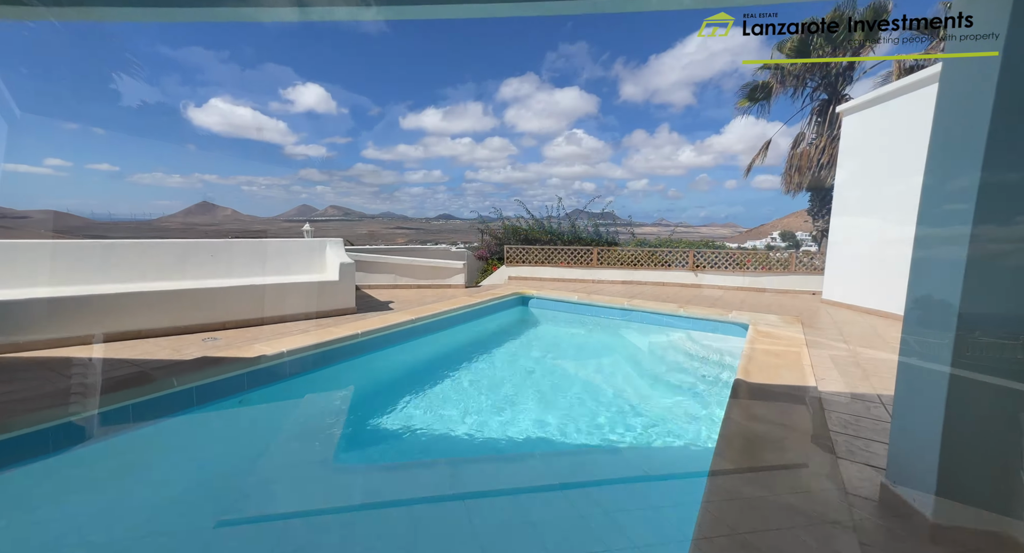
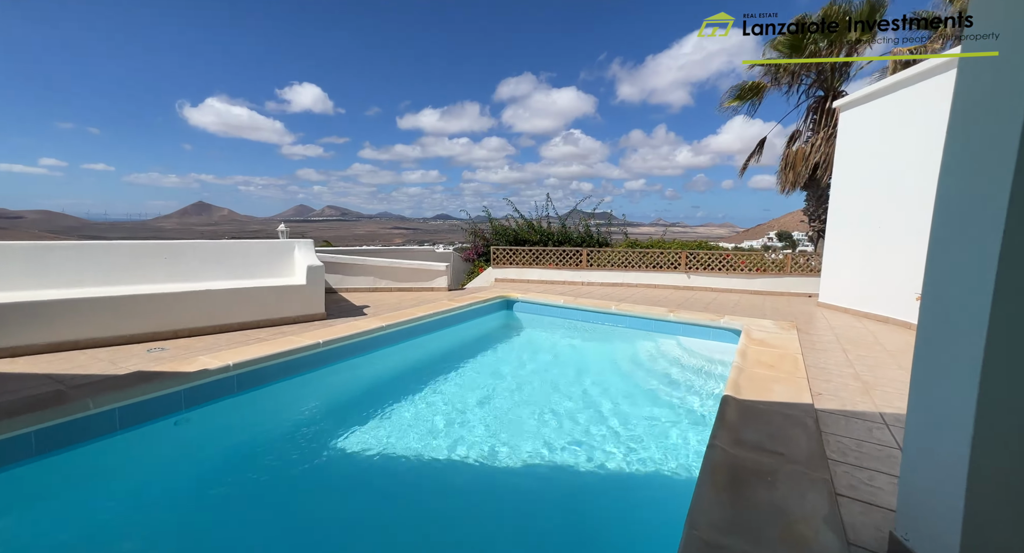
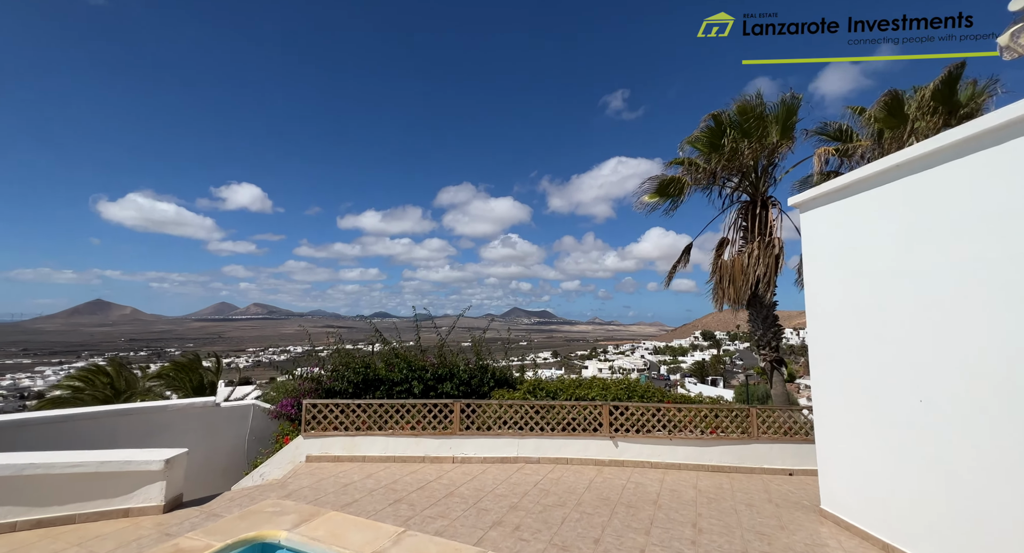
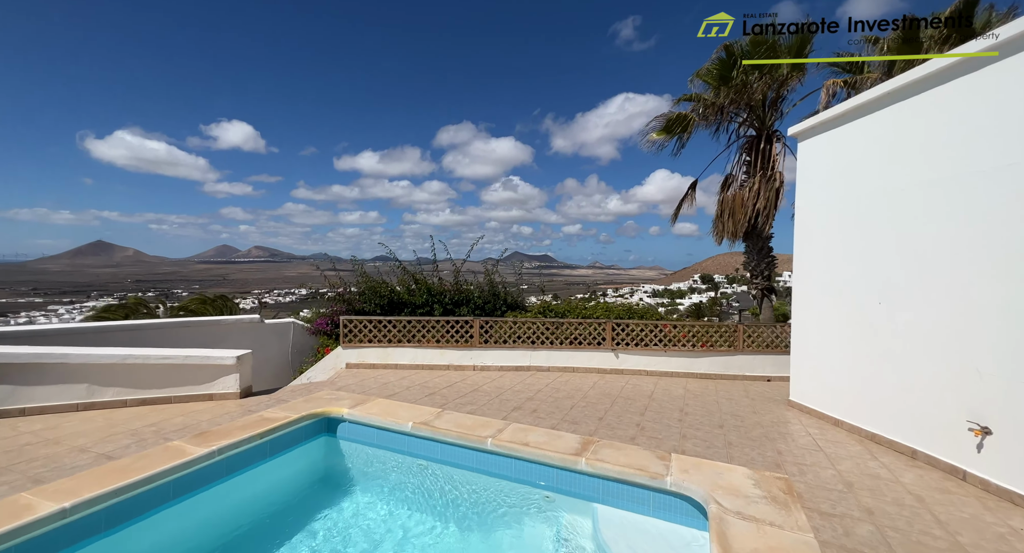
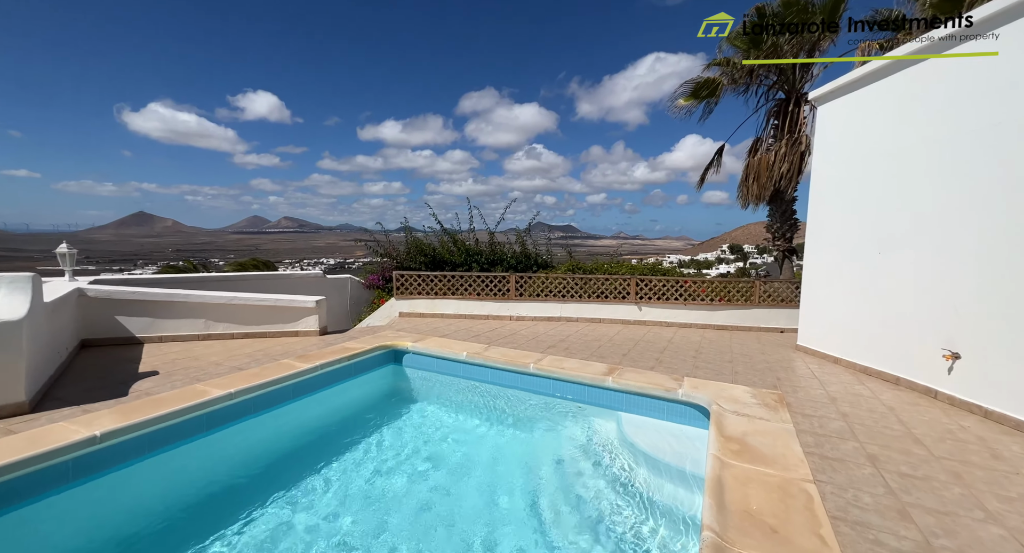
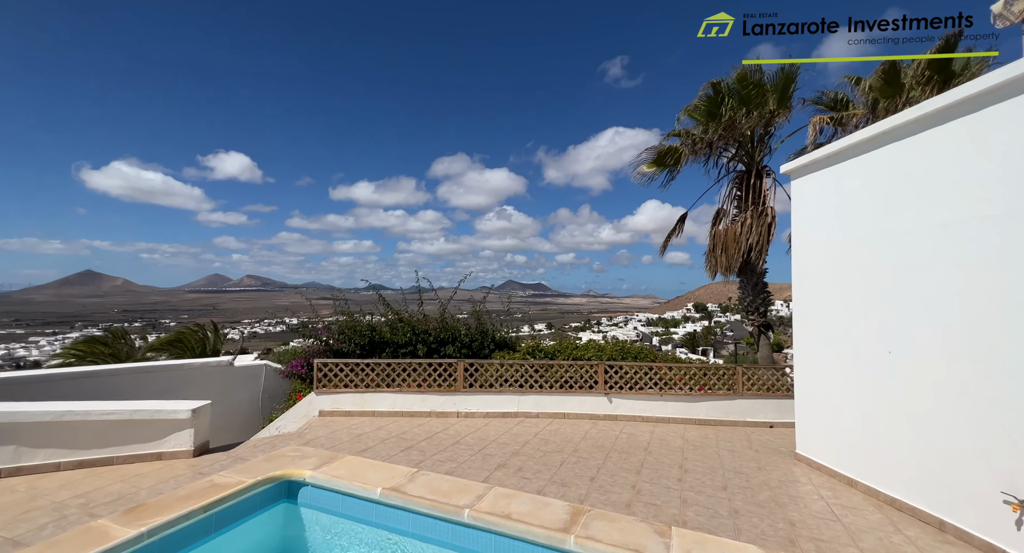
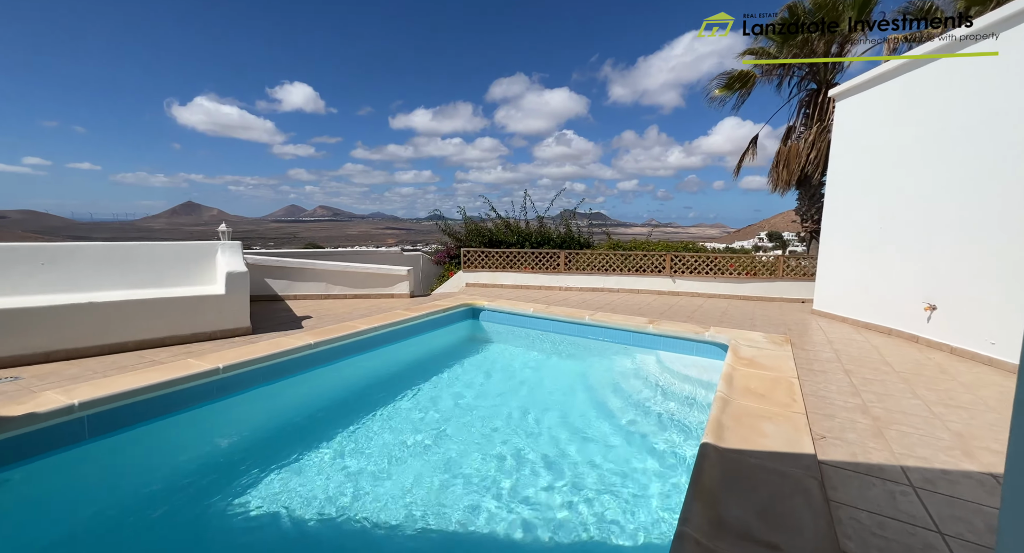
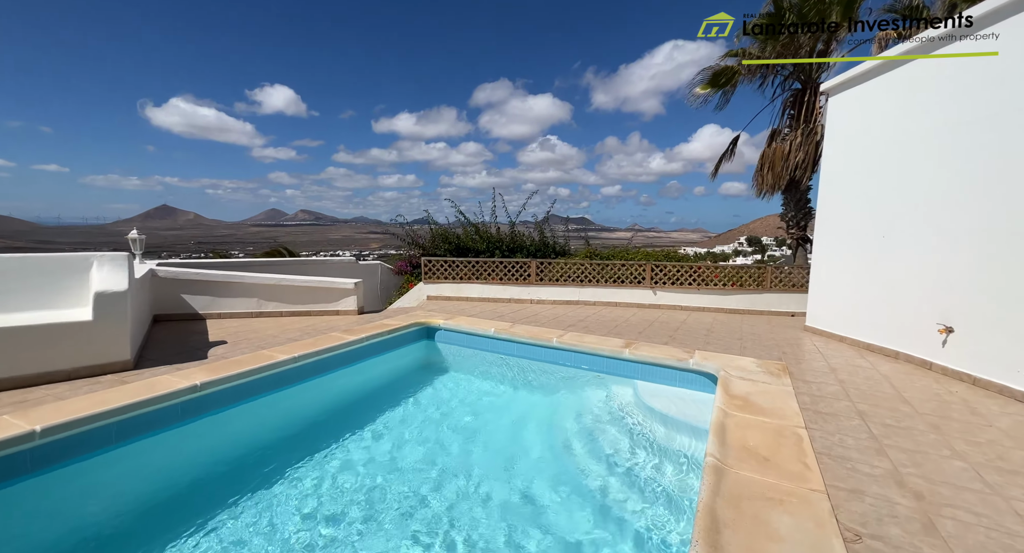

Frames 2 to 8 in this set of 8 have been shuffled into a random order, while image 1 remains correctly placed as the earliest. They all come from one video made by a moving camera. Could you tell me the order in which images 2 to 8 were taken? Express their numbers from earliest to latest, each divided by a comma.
2, 7, 8, 5, 4, 6, 3
